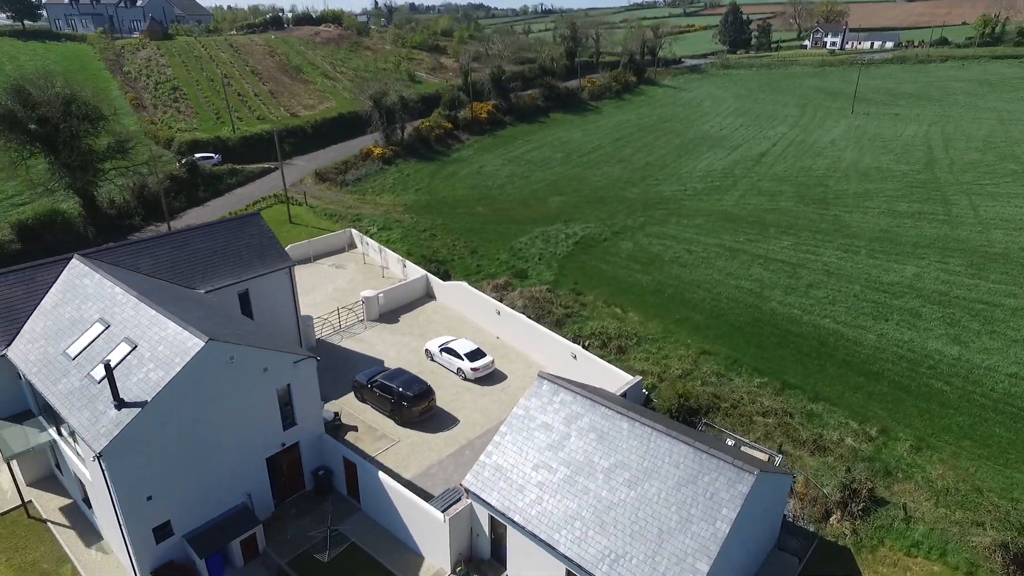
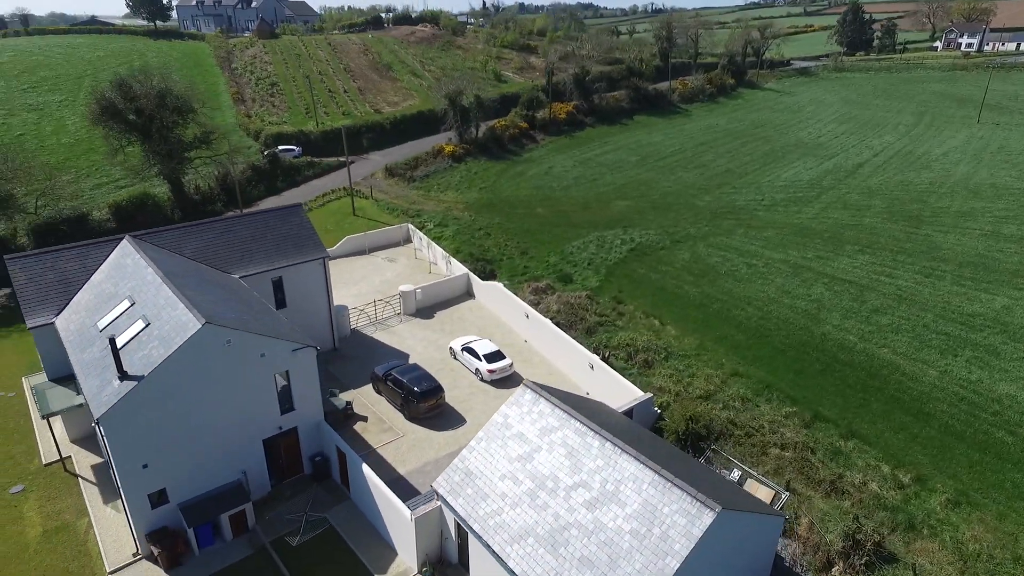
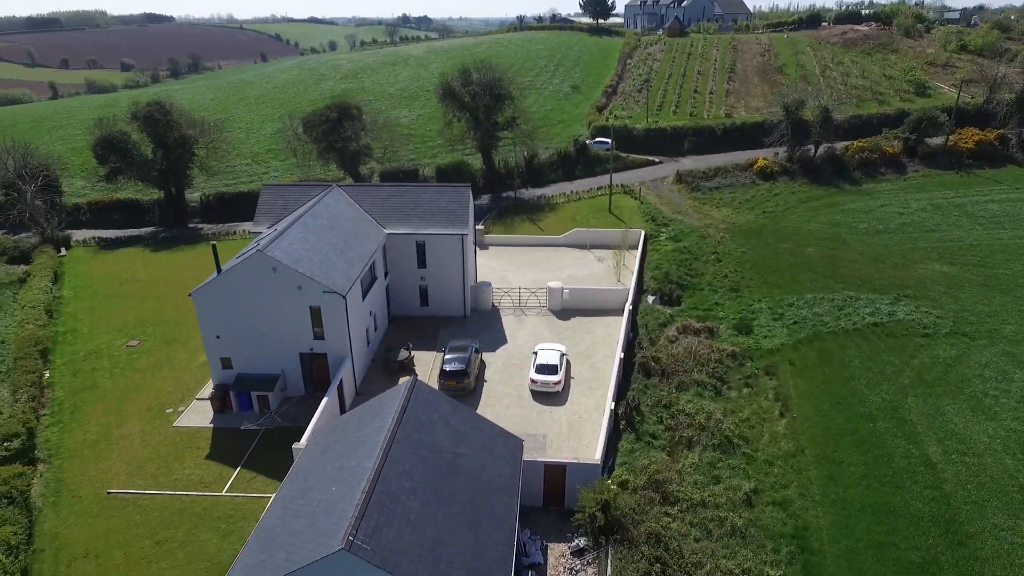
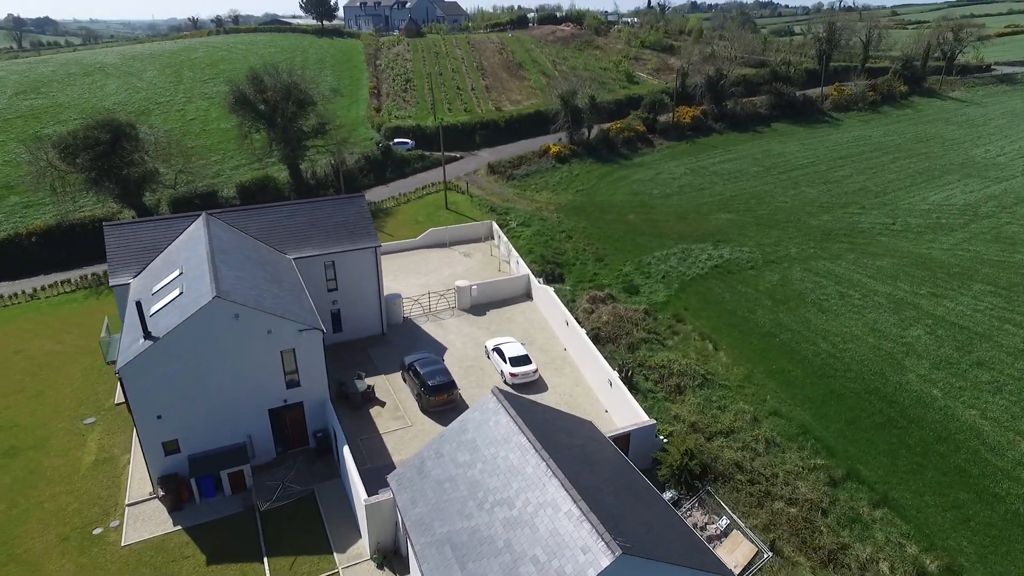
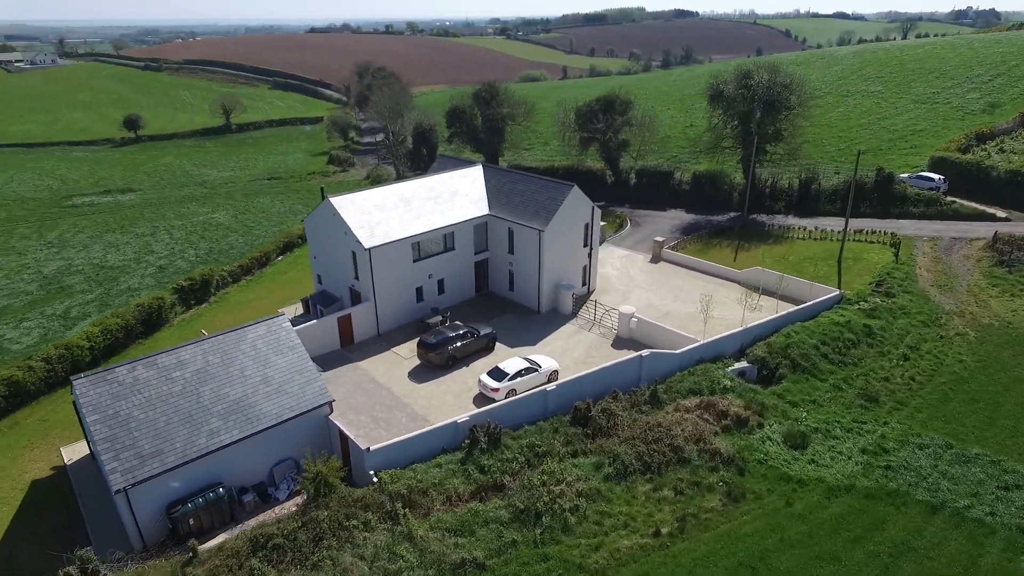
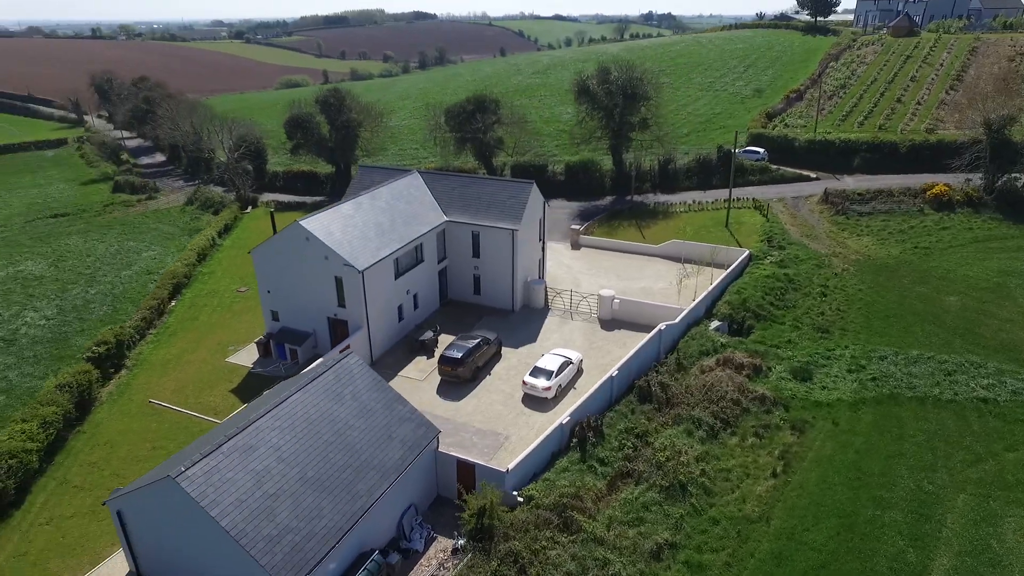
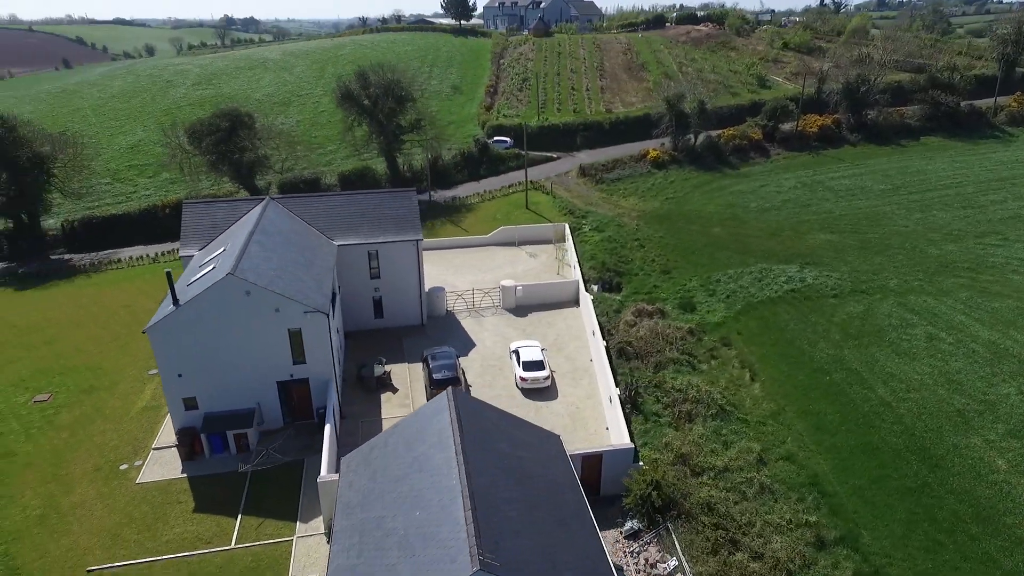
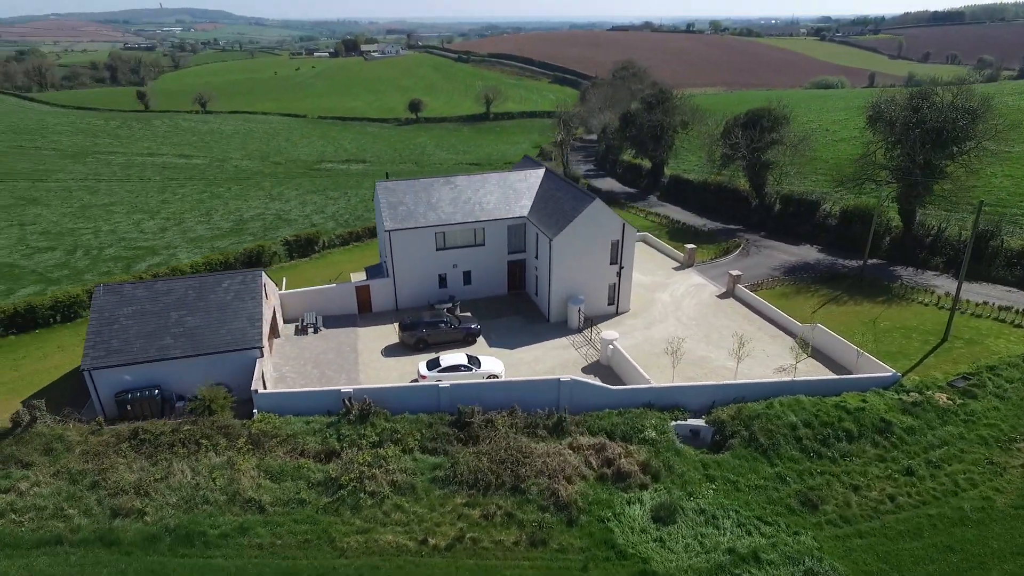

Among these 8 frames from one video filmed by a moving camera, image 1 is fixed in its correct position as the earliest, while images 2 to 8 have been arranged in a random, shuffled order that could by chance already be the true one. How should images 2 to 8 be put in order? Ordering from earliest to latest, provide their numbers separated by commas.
2, 4, 7, 3, 6, 5, 8
